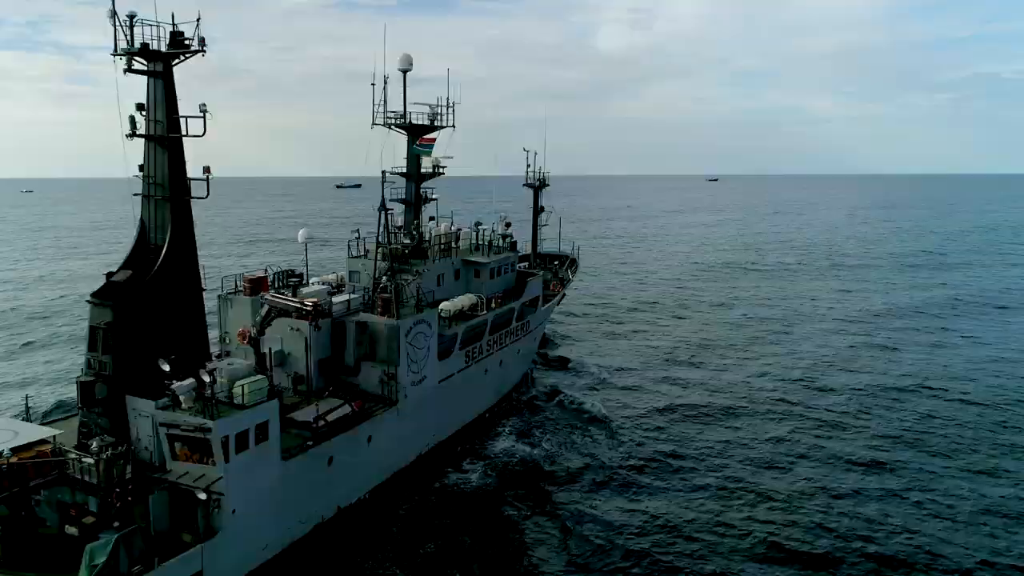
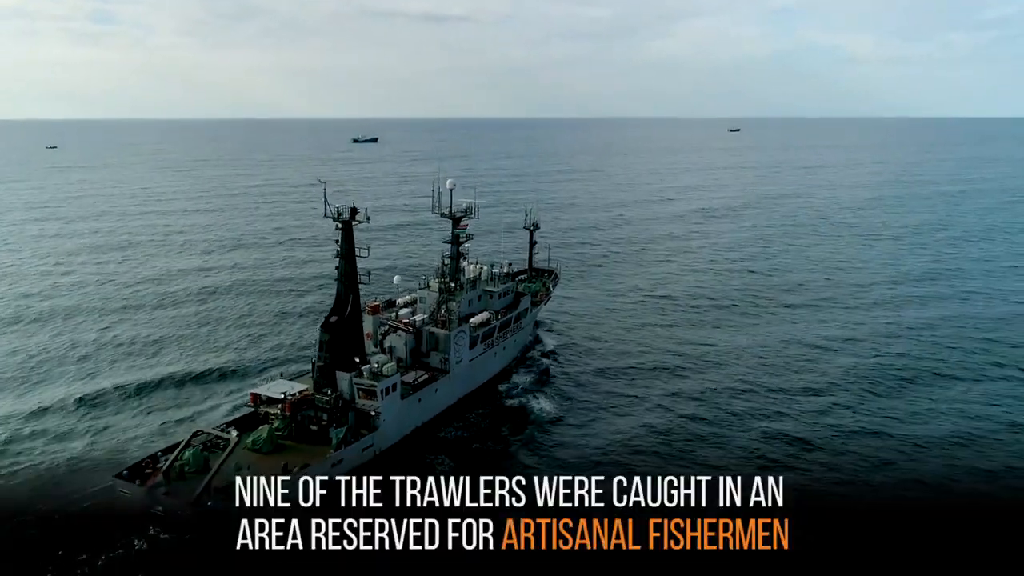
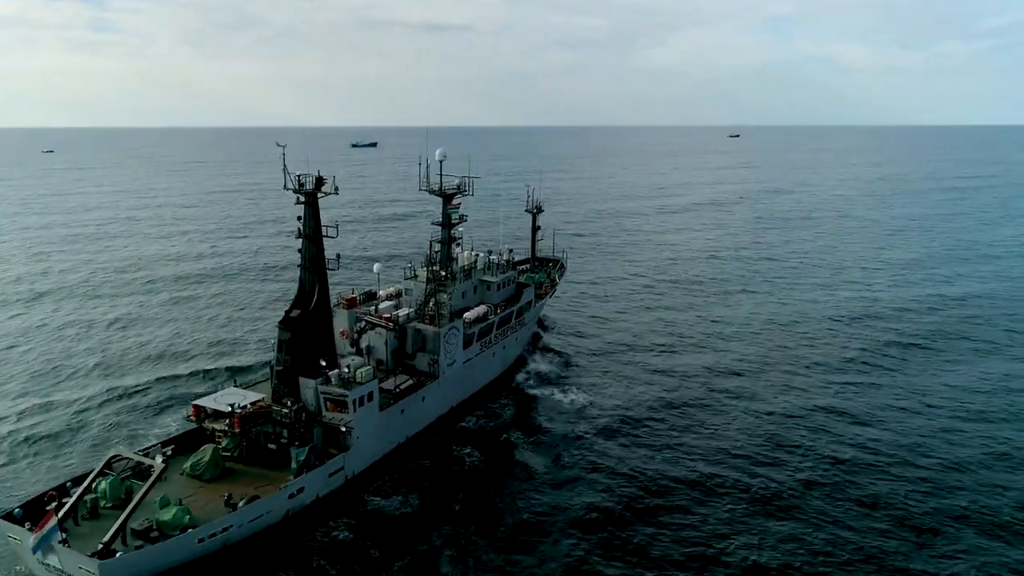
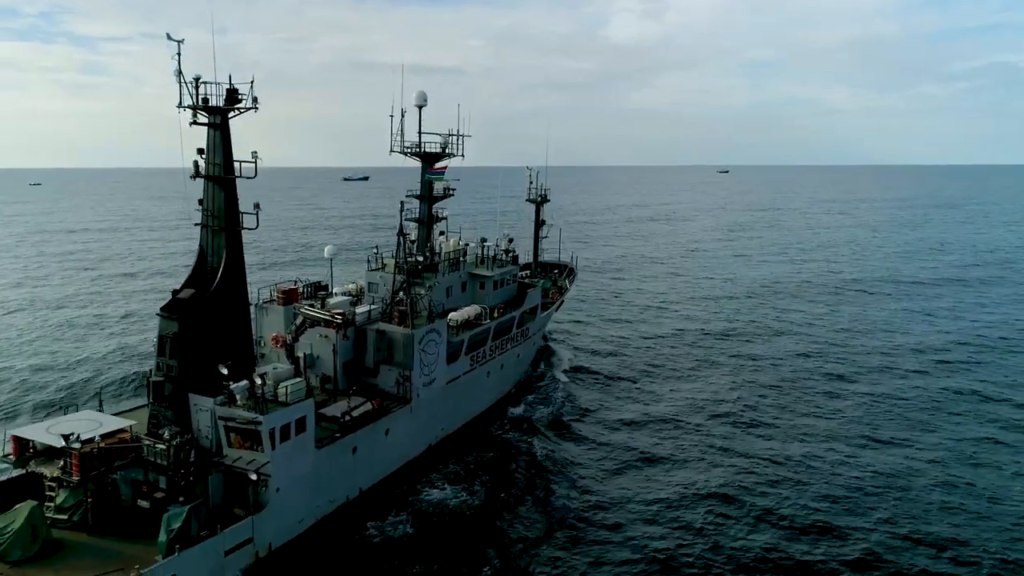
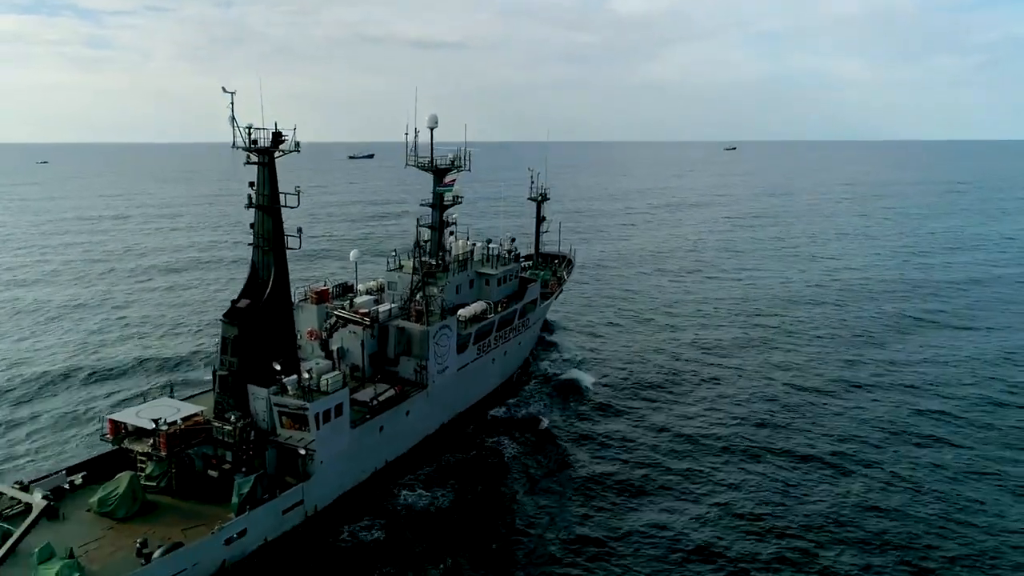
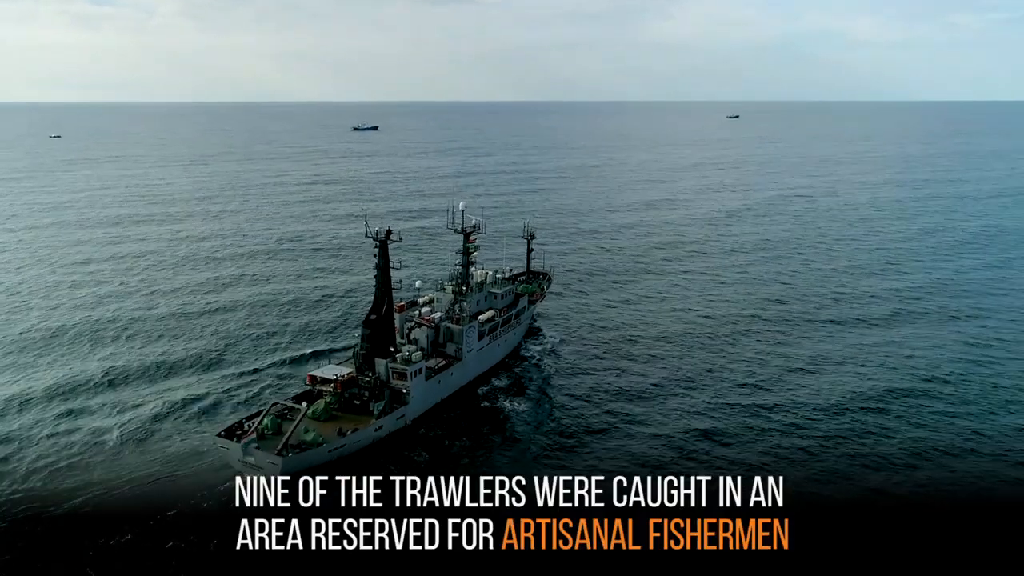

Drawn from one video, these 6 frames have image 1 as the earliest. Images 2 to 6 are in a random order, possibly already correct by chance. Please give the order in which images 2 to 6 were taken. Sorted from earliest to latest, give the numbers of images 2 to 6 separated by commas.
4, 5, 3, 2, 6
